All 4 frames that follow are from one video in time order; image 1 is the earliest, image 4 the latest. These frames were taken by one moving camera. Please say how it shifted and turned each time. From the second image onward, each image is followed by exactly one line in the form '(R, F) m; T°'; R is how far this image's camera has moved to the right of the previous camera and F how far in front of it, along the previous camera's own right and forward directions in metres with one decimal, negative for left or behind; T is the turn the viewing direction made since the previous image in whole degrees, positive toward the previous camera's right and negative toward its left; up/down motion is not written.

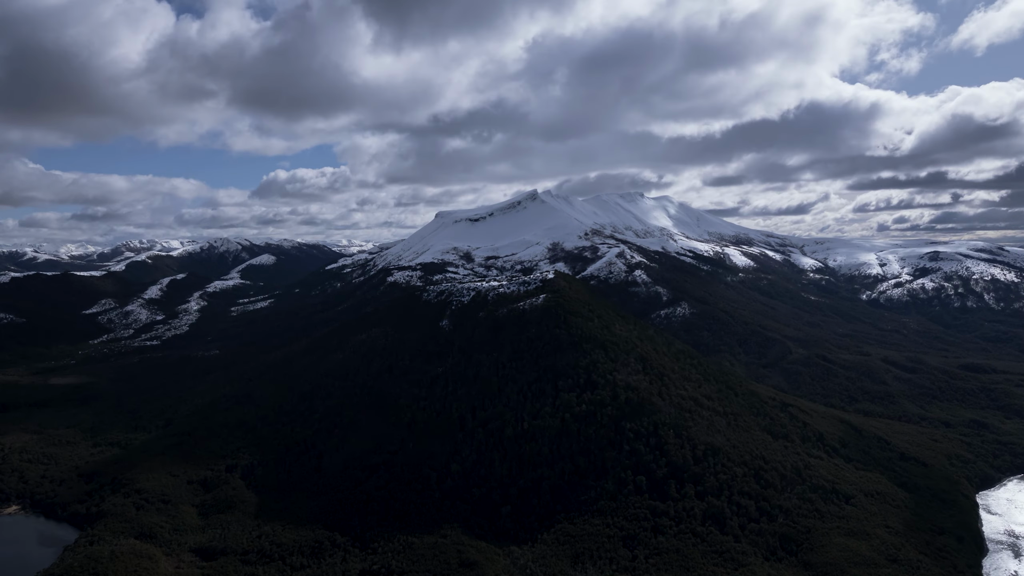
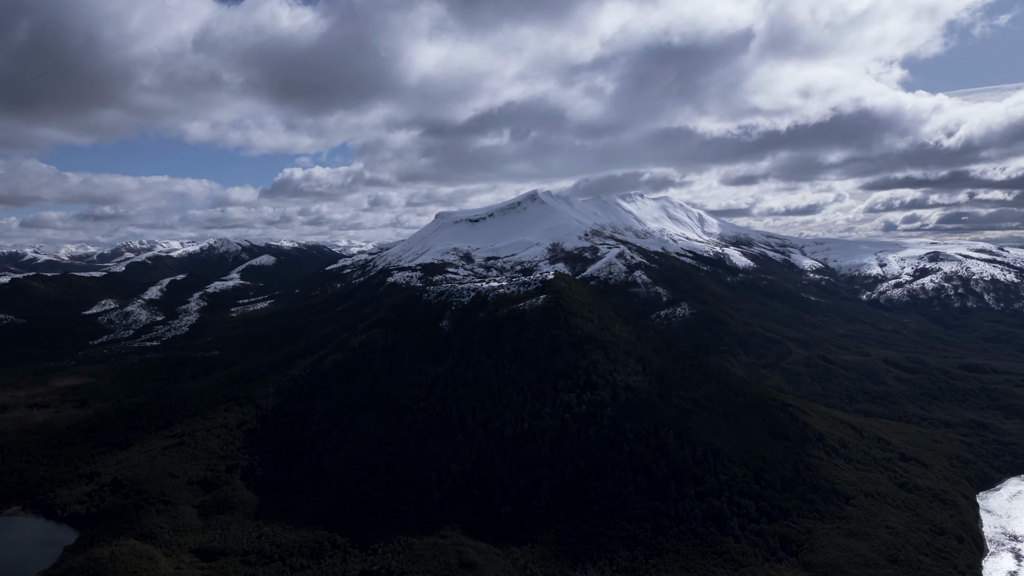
(0.0, 0.0) m; 0°
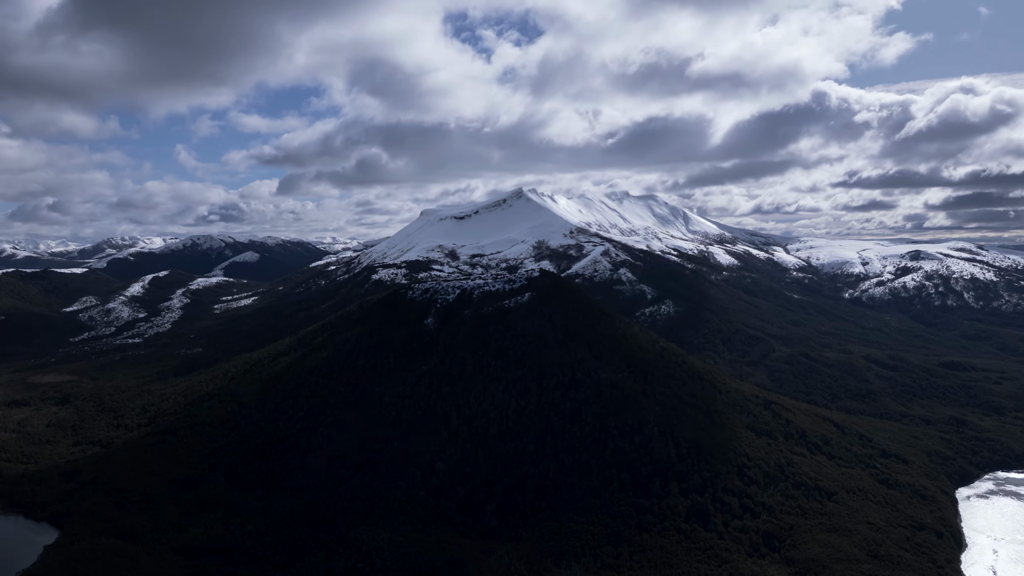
(+1.0, -0.1) m; +1°
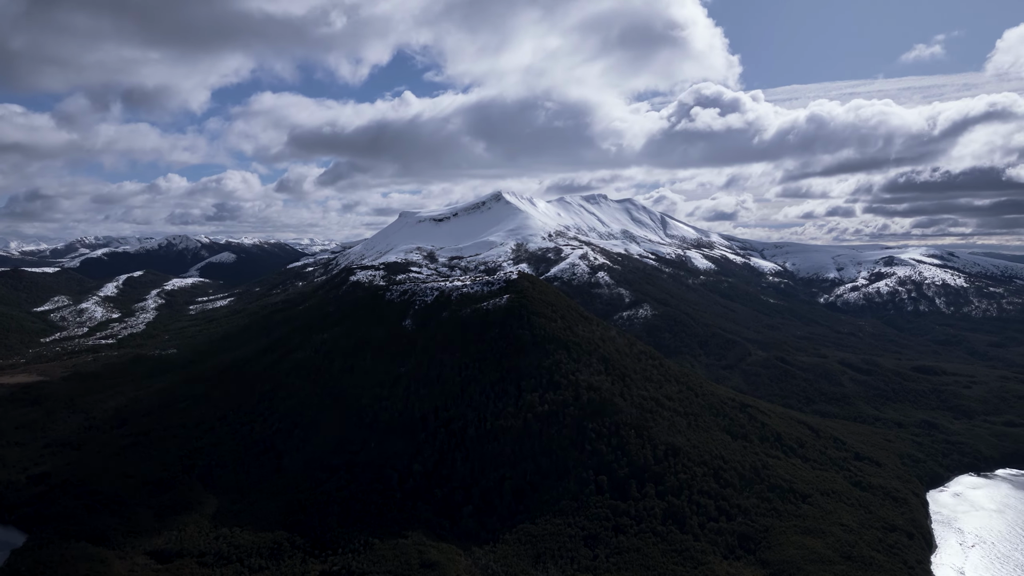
(+1.6, -0.3) m; +1°
